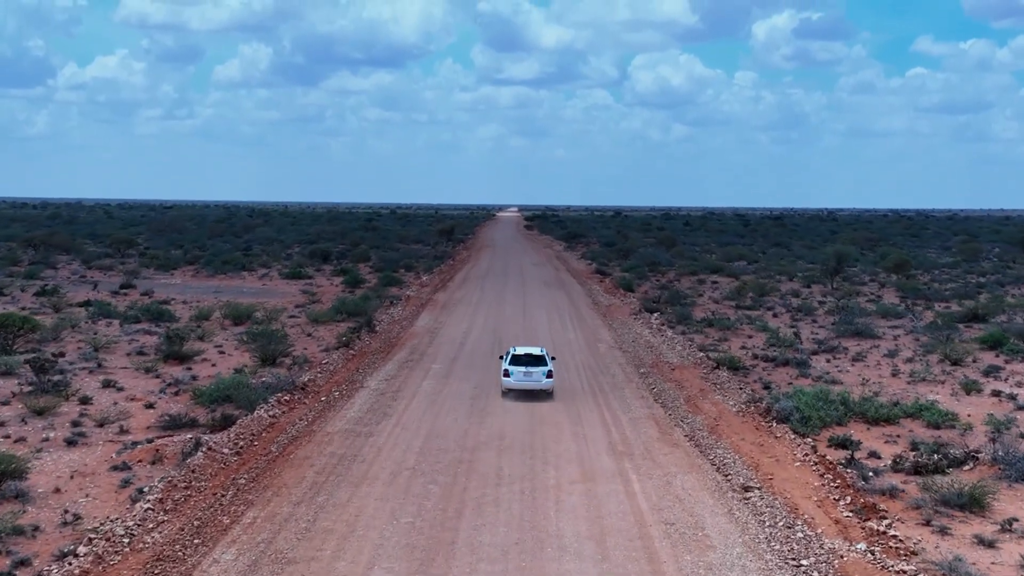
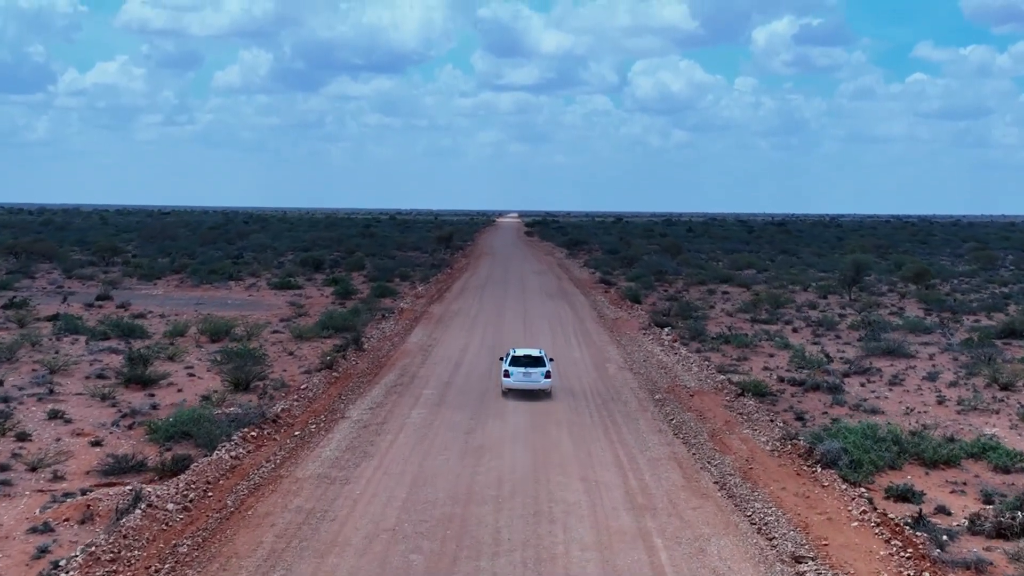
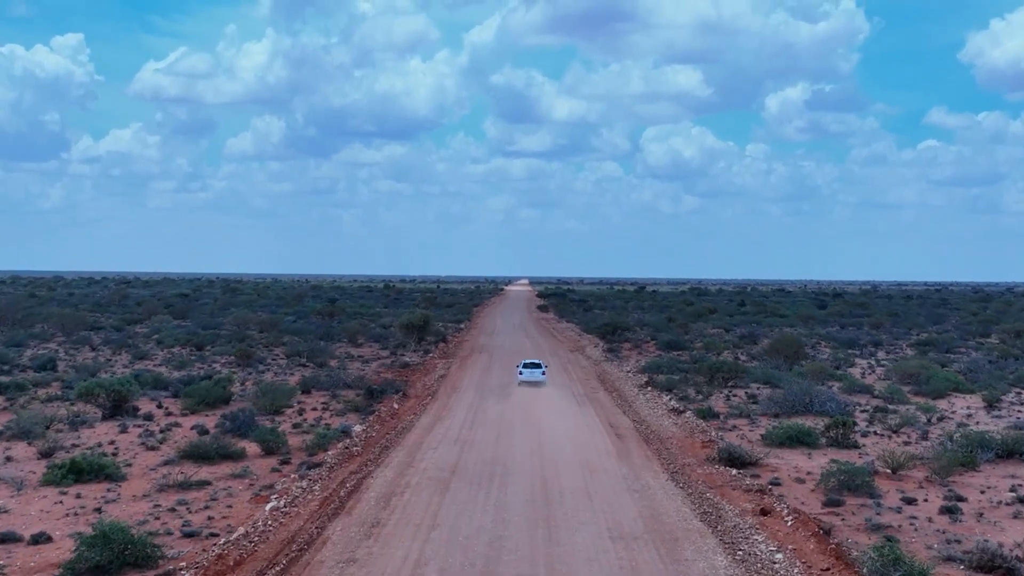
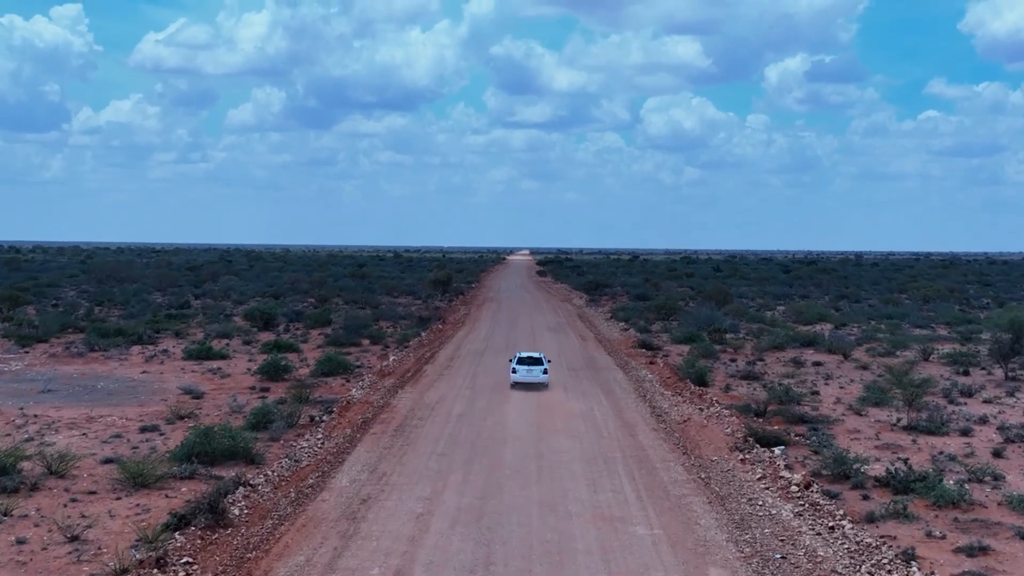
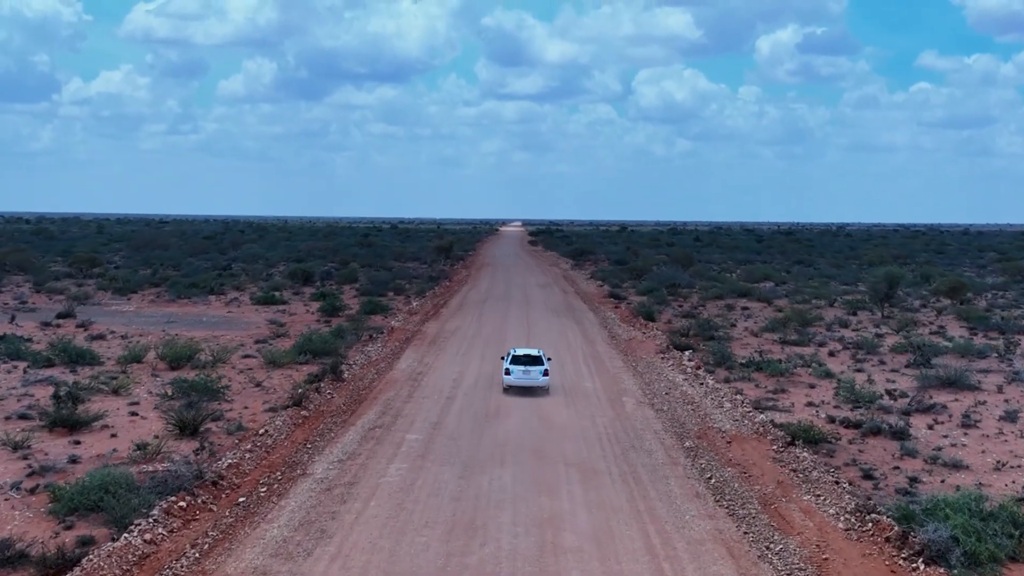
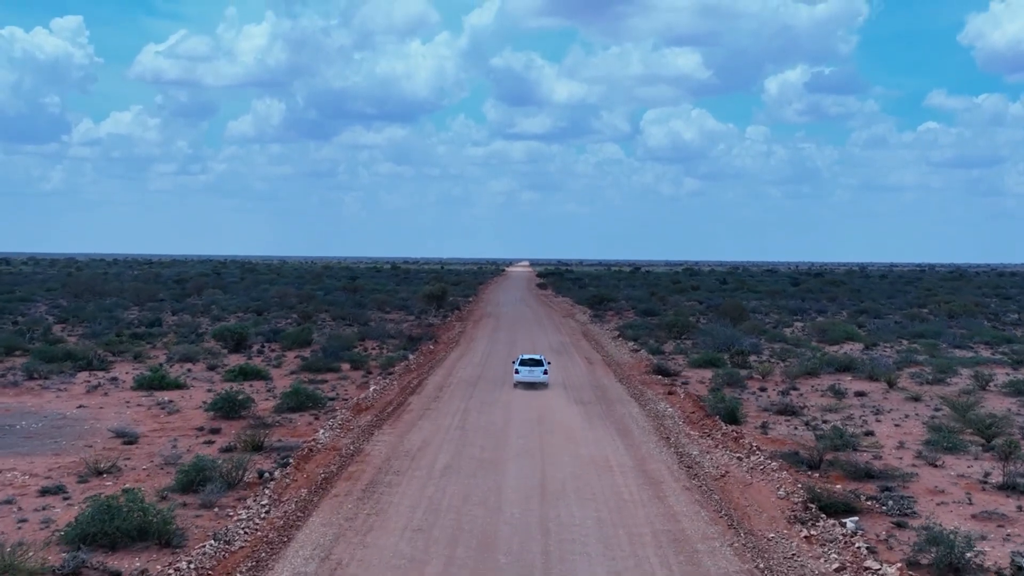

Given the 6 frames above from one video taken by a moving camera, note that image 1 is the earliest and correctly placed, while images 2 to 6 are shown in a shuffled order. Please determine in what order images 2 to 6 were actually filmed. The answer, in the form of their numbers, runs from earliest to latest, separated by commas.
2, 5, 4, 6, 3
